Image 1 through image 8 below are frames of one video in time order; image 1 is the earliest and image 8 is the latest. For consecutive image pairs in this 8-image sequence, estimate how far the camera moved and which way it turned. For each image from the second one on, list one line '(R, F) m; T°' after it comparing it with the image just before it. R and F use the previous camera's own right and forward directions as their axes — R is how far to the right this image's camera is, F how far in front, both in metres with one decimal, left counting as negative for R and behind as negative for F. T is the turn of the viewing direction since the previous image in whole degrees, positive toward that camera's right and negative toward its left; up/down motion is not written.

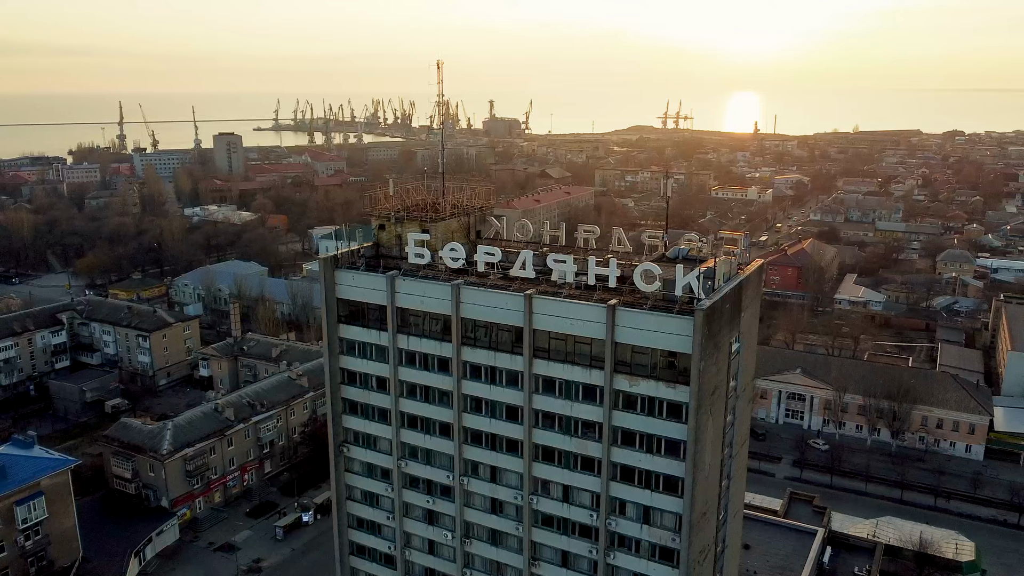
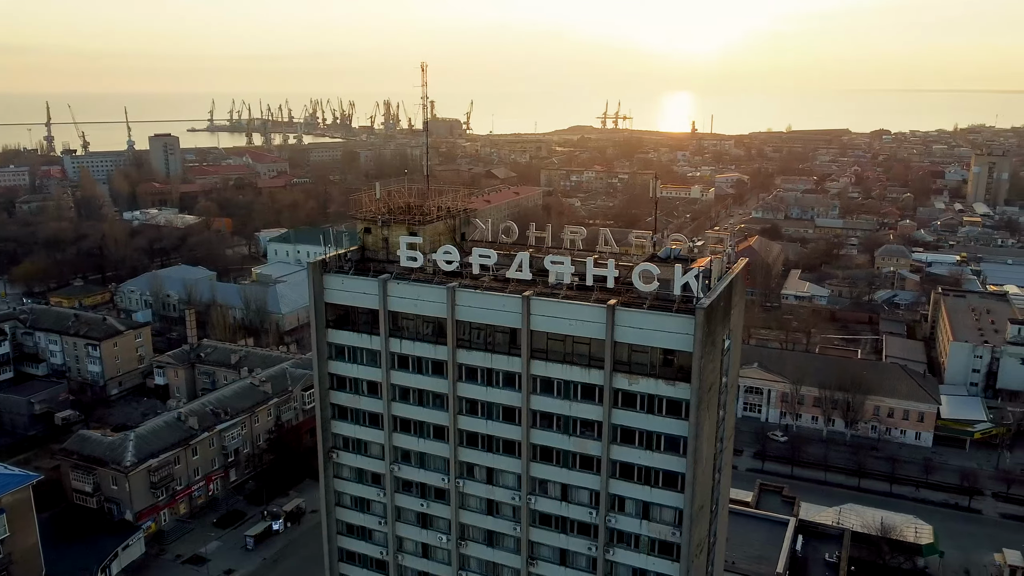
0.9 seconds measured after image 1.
(-1.4, -0.1) m; +4°
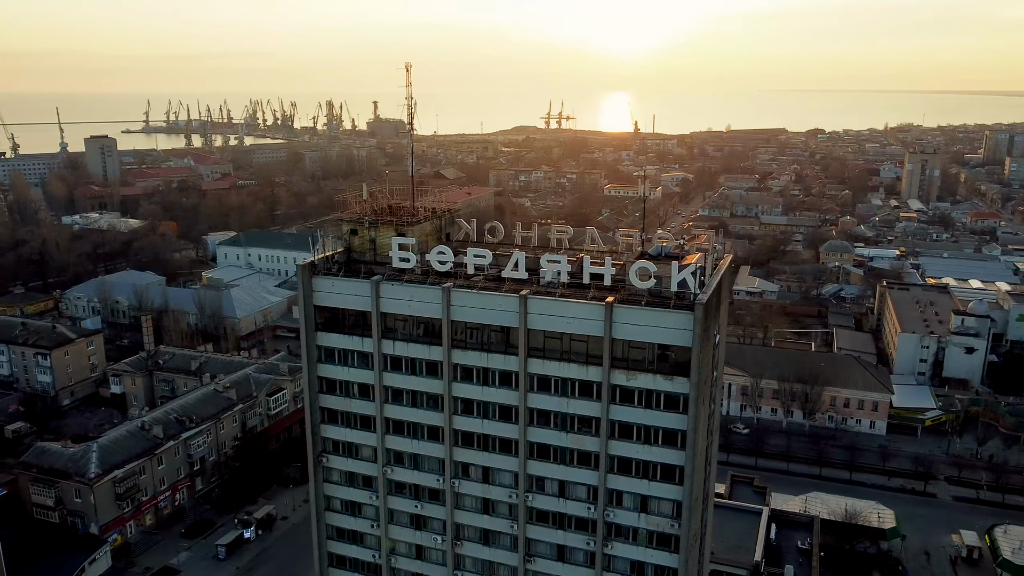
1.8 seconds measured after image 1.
(-1.3, -0.1) m; +4°
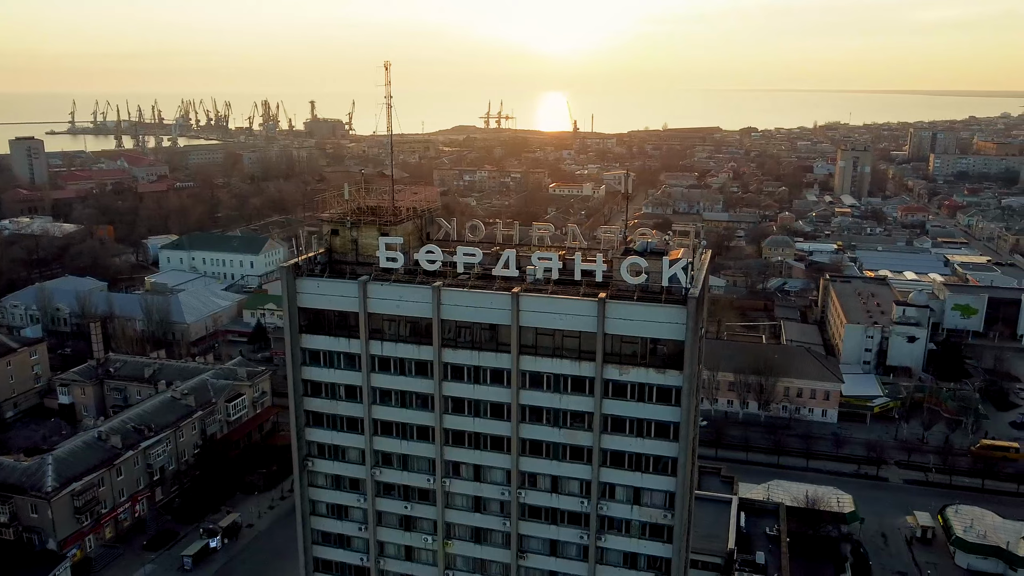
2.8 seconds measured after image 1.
(-1.3, 0.0) m; +4°
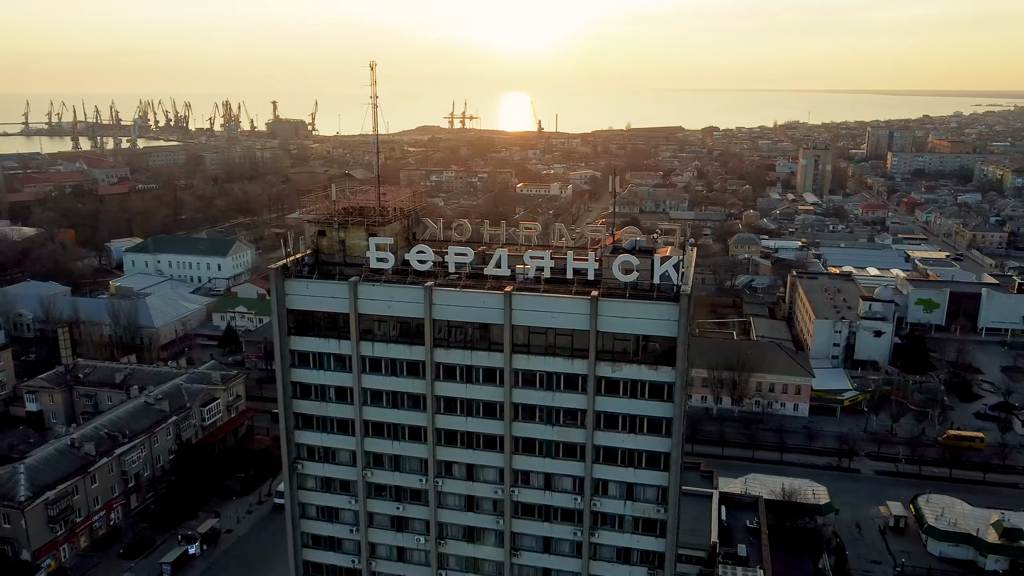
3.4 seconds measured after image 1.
(-0.7, -0.1) m; +2°
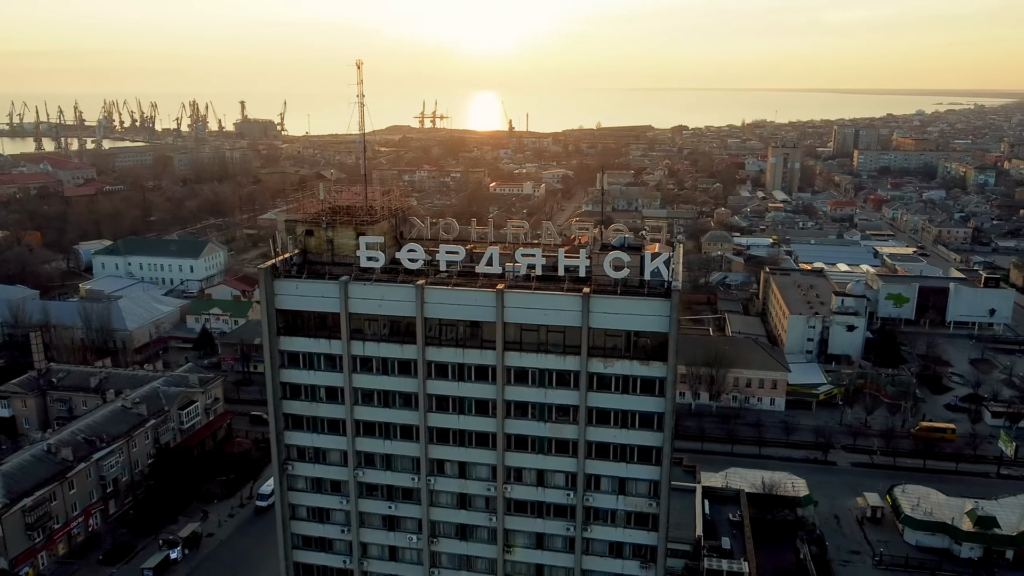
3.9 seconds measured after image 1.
(-0.5, -0.1) m; +2°
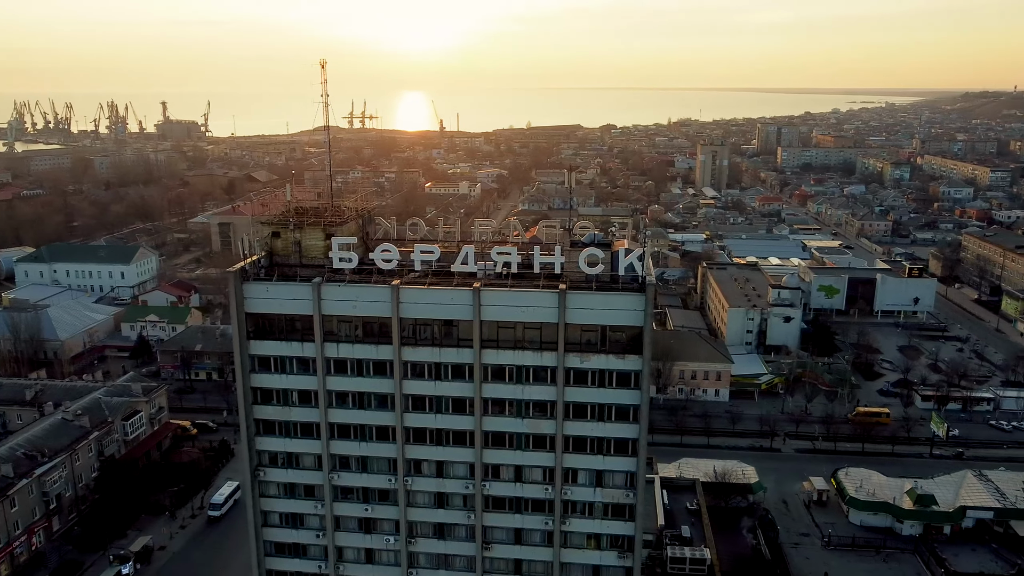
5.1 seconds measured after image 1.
(-1.1, -0.1) m; +5°
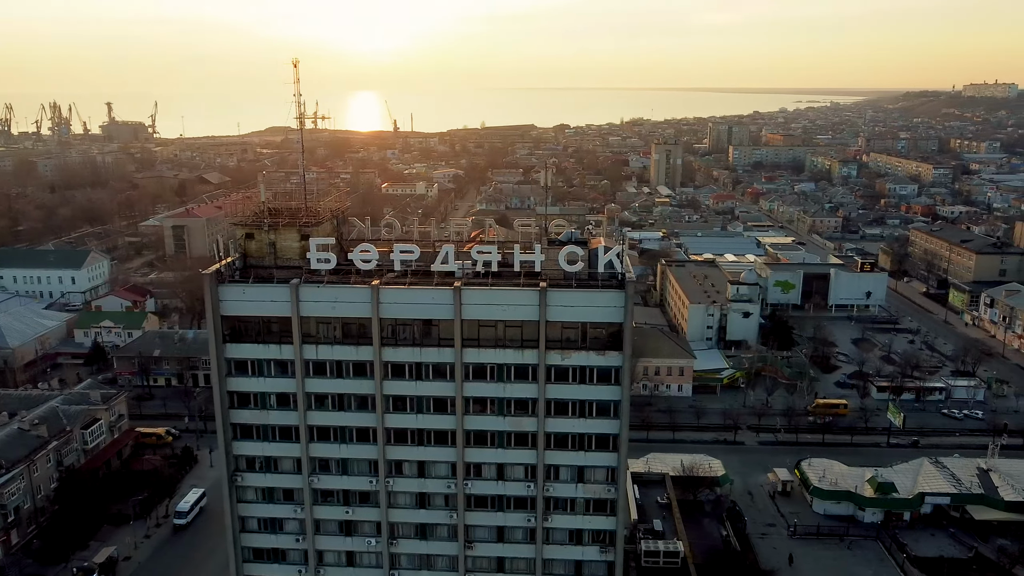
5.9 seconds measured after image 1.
(-0.6, 0.0) m; +3°
